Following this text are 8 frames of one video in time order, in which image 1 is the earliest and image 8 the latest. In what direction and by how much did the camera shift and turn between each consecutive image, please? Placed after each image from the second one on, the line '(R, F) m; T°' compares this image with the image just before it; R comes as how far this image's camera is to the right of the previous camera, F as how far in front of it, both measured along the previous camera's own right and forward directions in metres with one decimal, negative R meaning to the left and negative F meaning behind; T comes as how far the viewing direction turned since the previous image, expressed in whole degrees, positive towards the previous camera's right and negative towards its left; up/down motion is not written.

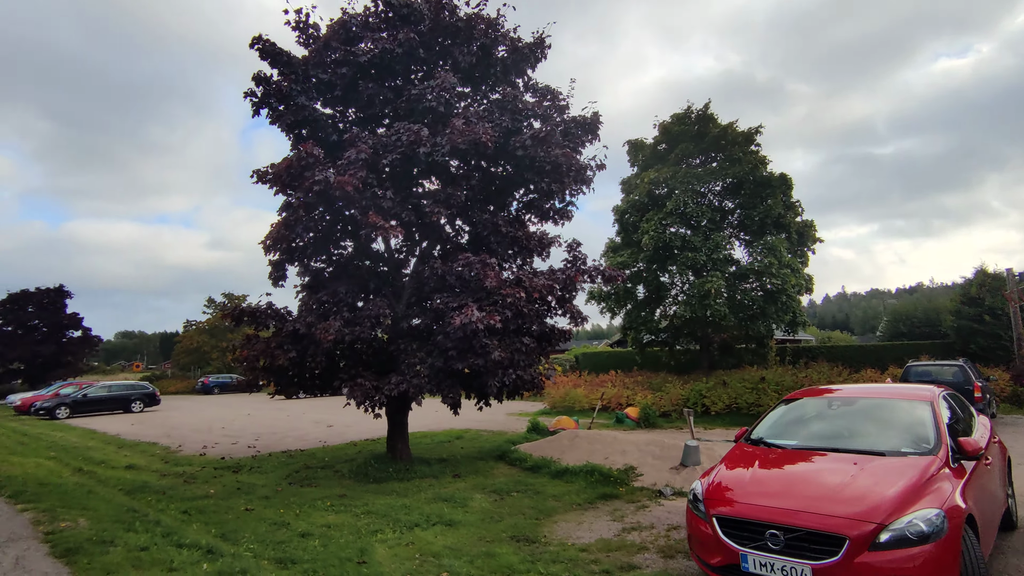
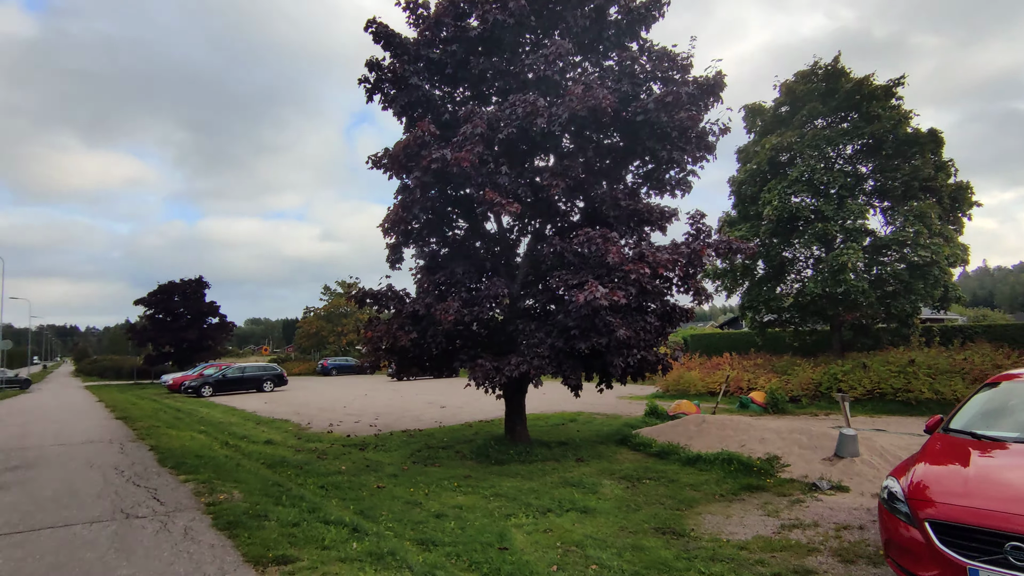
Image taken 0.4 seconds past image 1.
(-0.4, +0.4) m; -10°
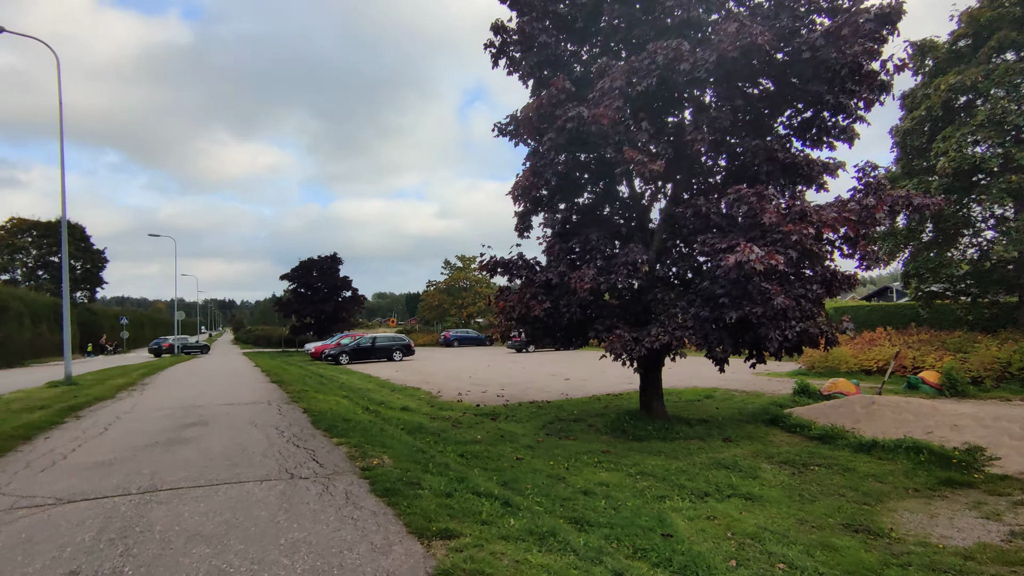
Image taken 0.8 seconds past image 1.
(-0.4, +0.4) m; -11°
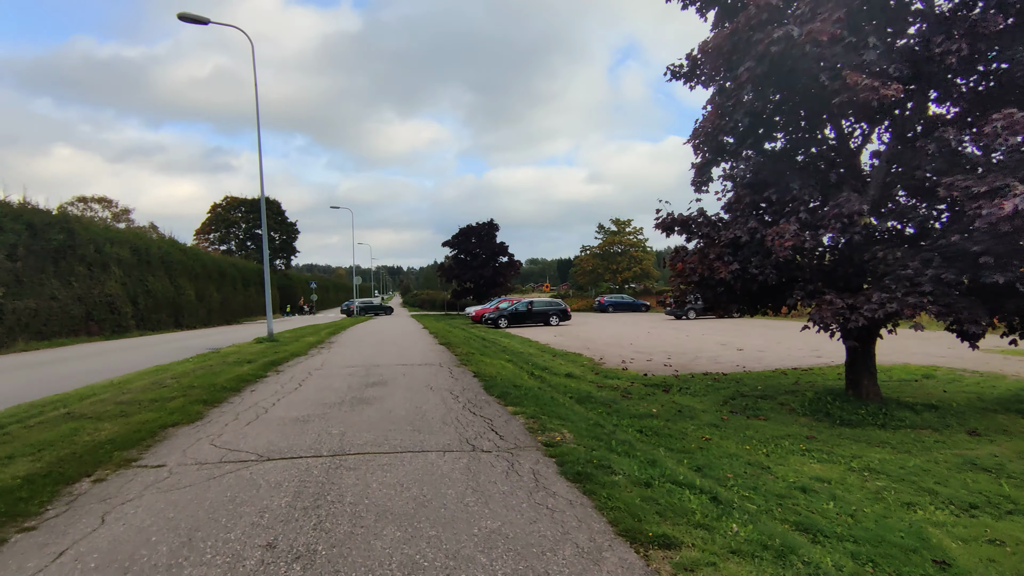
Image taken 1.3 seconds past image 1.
(-0.4, +0.6) m; -15°
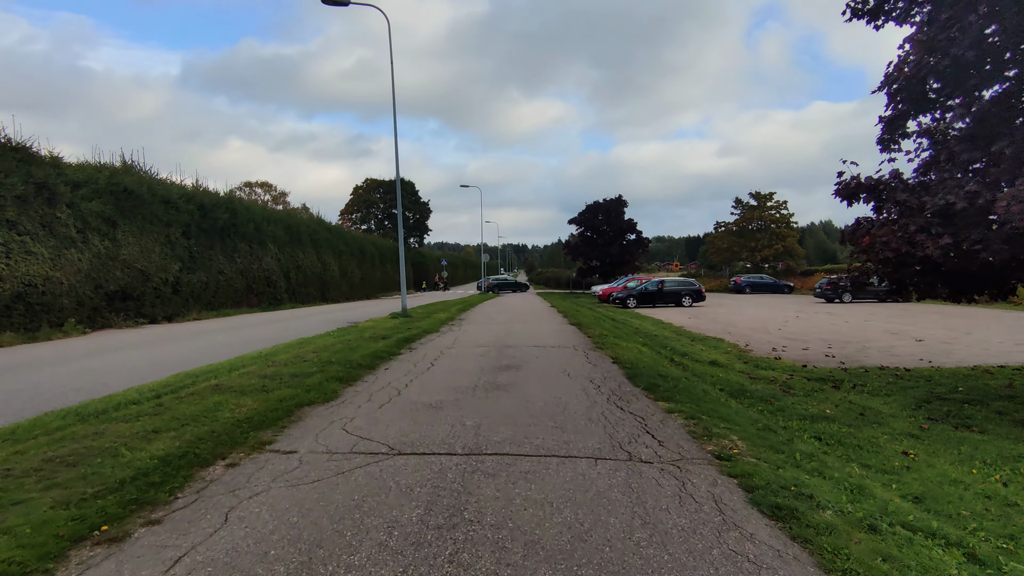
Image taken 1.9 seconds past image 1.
(-0.3, +0.7) m; -12°
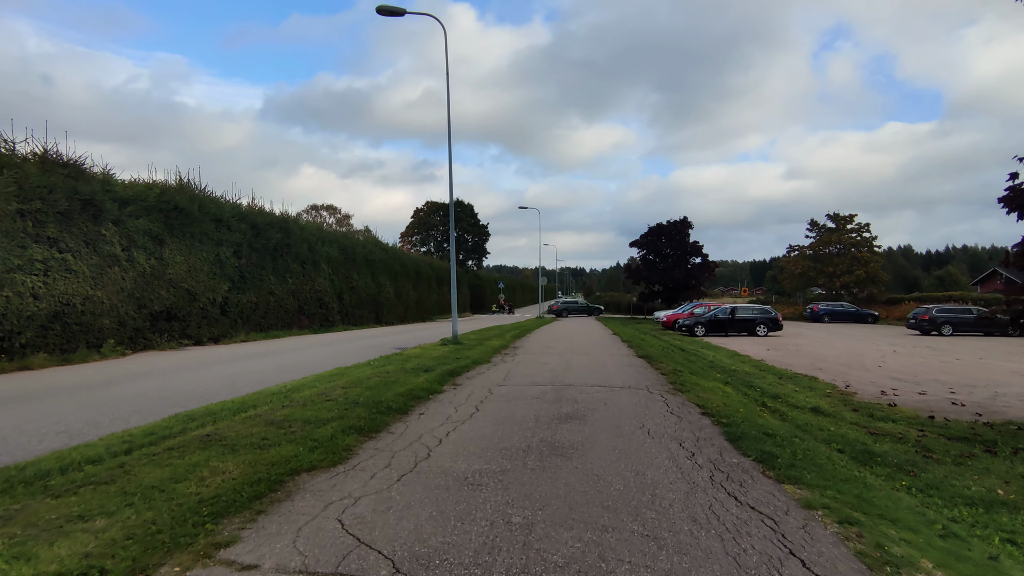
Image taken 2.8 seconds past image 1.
(-0.1, +1.3) m; -6°
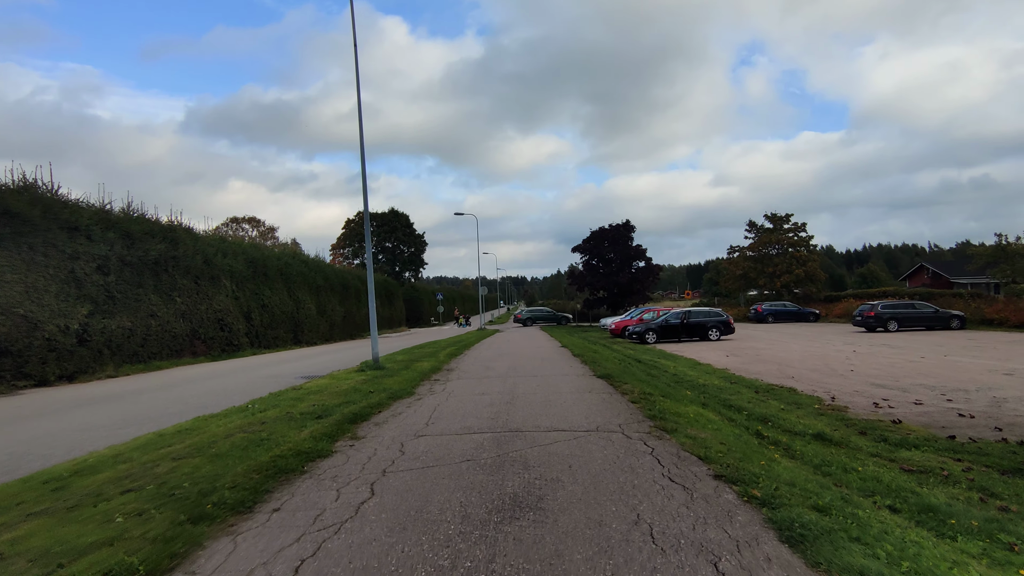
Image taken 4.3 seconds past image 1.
(+0.2, +2.1) m; +6°
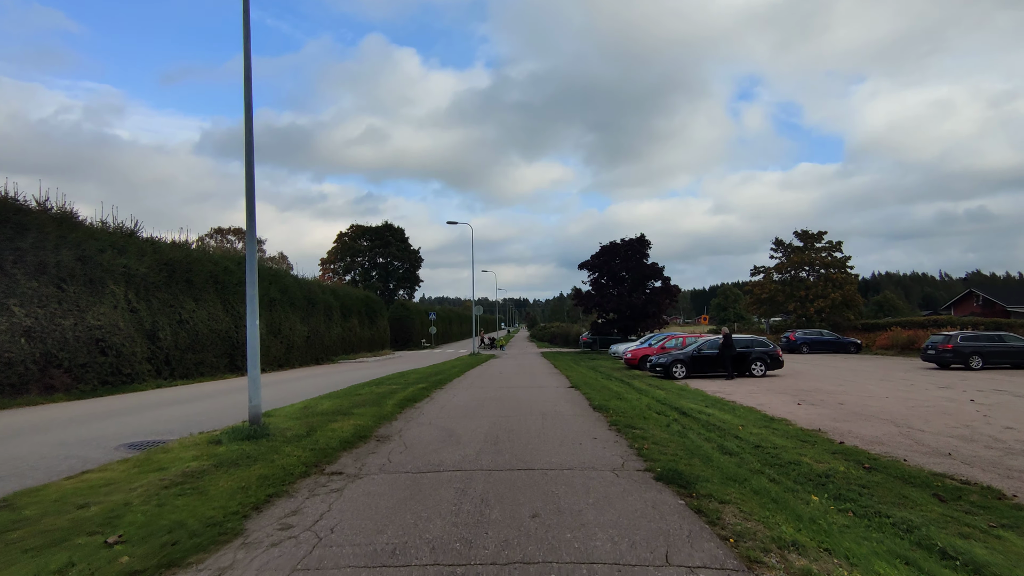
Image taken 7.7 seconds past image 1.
(+0.2, +4.9) m; 0°
